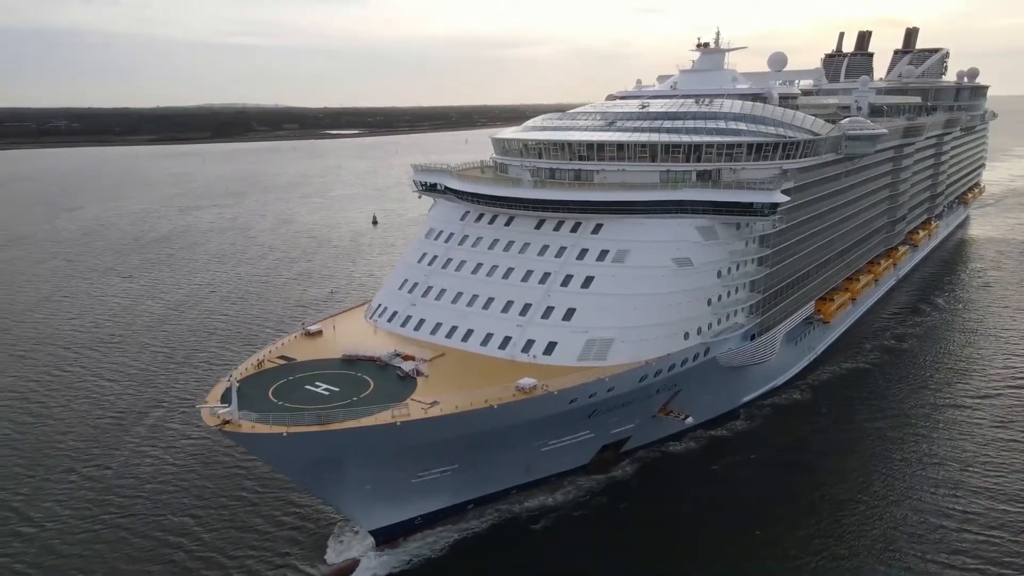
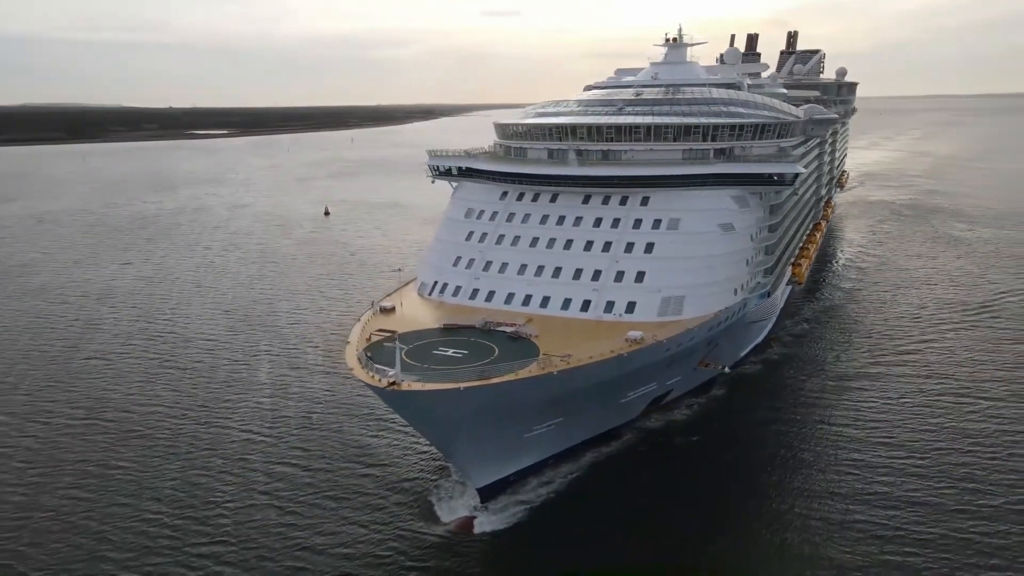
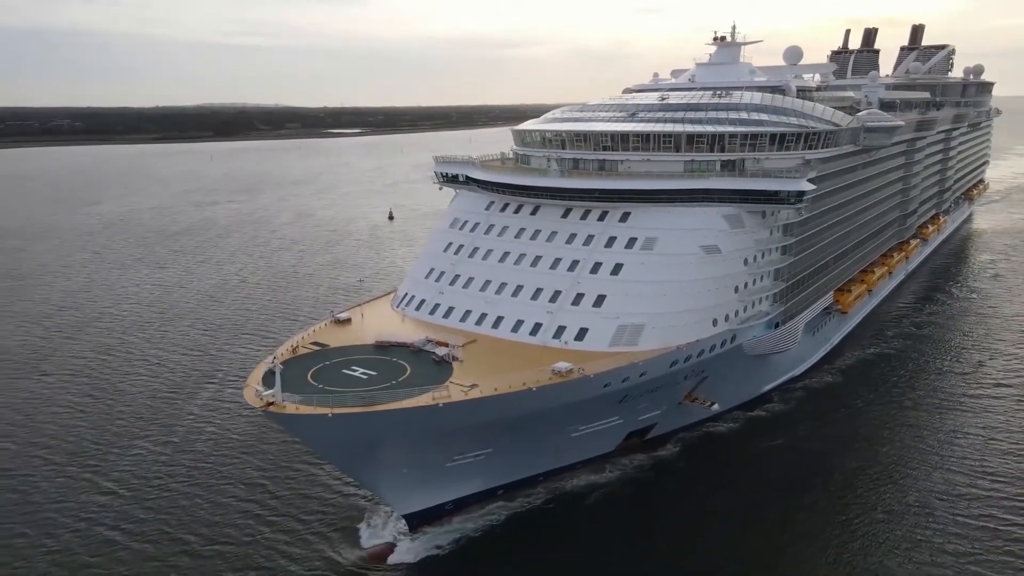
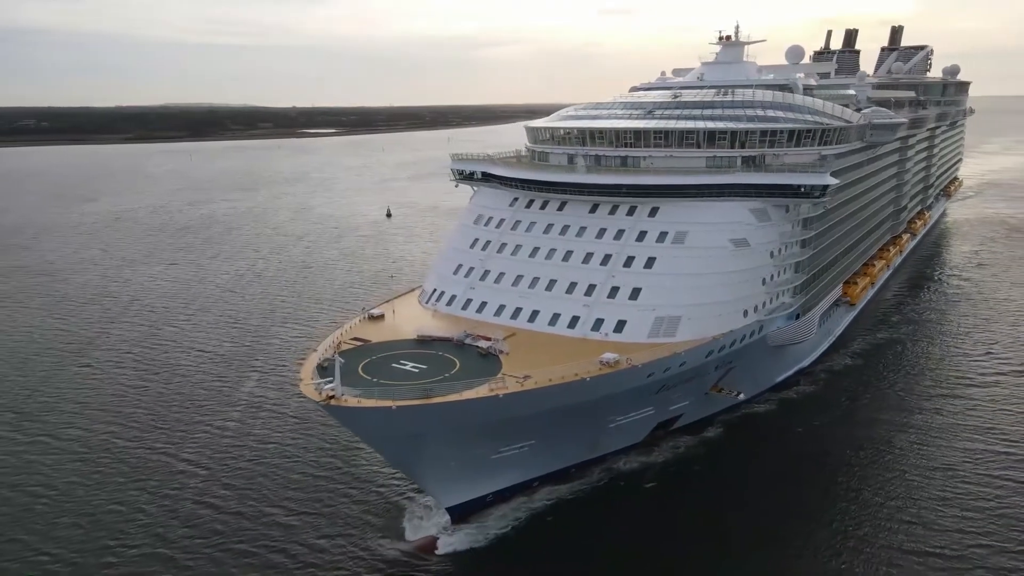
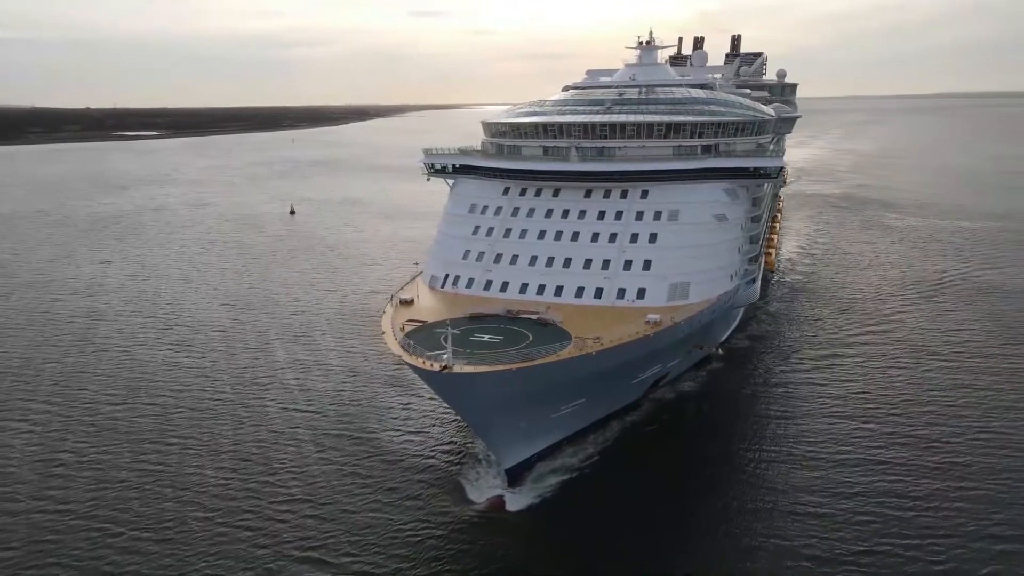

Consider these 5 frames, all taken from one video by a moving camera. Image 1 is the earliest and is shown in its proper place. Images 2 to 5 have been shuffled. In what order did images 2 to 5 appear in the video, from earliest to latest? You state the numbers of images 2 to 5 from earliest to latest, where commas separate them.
3, 4, 2, 5
